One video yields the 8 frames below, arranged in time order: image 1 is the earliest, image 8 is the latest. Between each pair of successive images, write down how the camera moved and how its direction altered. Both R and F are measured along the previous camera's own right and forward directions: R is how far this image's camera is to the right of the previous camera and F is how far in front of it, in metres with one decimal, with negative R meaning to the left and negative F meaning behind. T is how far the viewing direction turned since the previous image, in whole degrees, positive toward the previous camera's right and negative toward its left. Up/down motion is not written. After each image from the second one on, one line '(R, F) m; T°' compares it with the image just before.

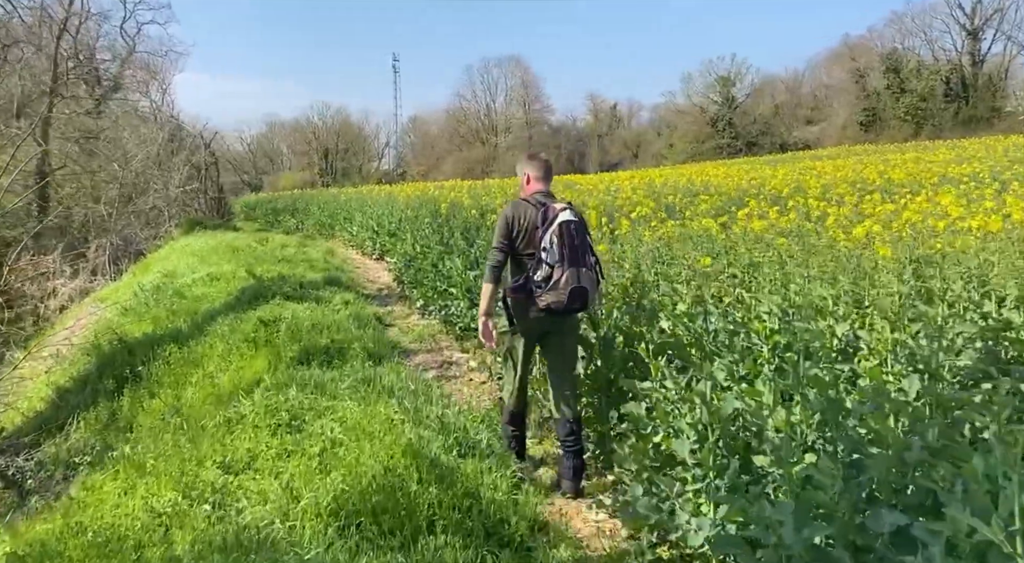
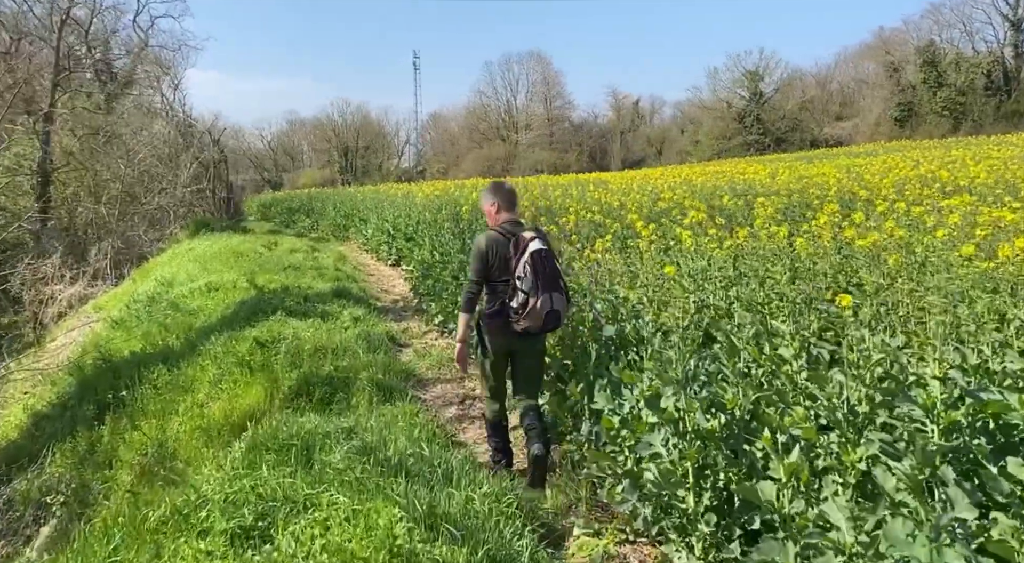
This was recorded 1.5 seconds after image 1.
(-0.1, +1.2) m; -1°
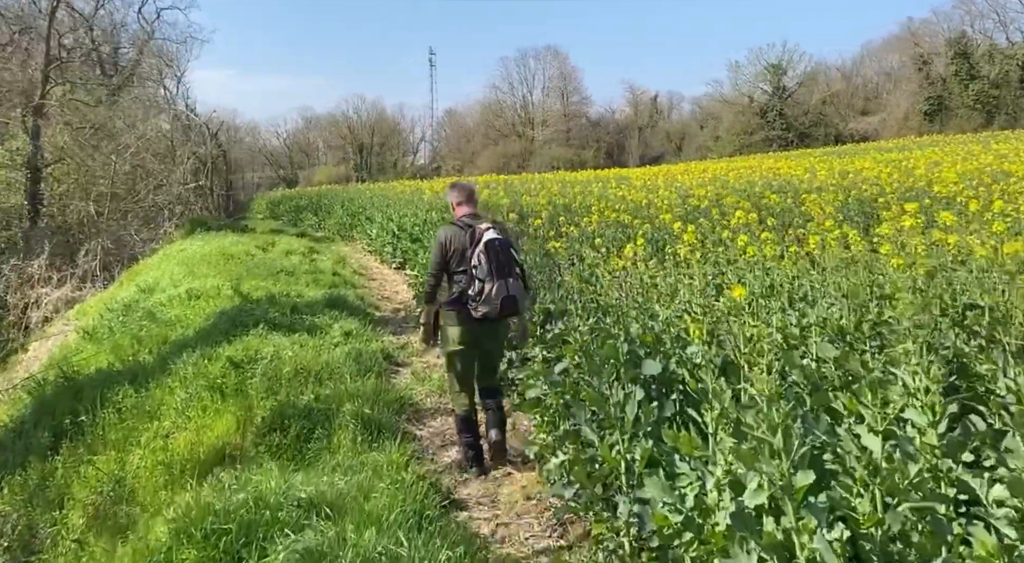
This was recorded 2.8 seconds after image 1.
(0.0, +1.1) m; -1°
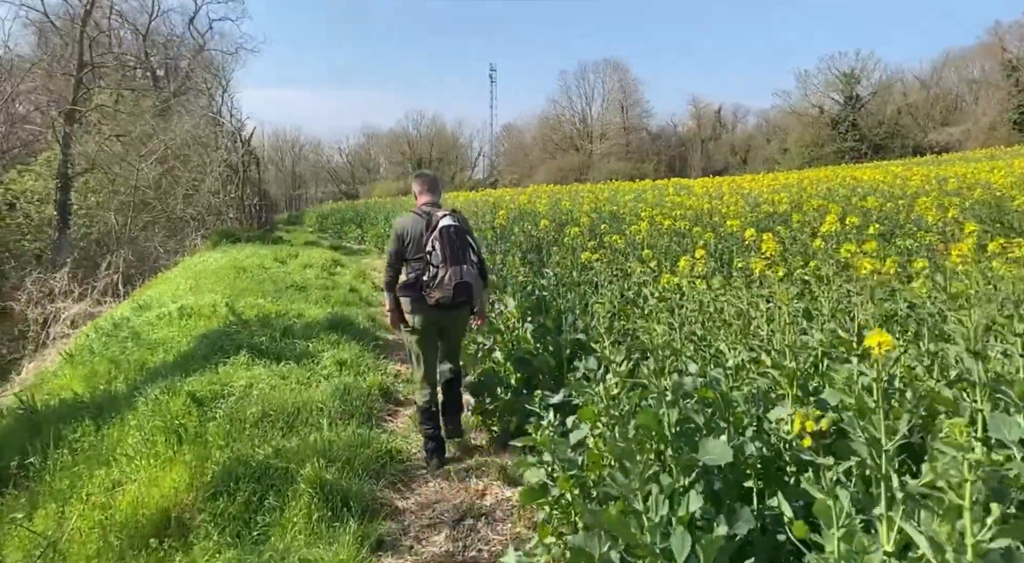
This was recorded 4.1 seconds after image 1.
(+0.2, +1.4) m; -4°
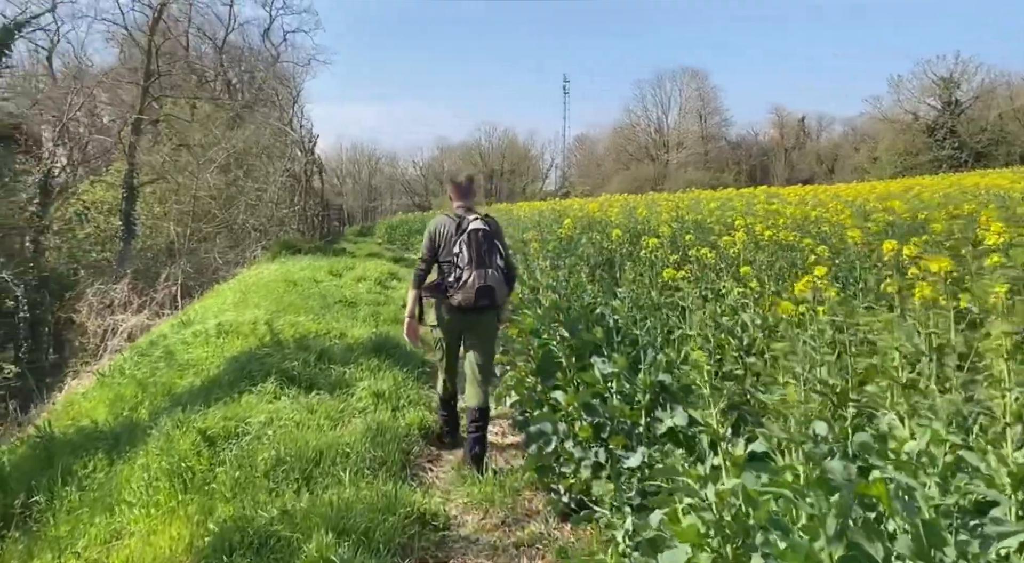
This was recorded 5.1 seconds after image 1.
(0.0, +1.0) m; -5°
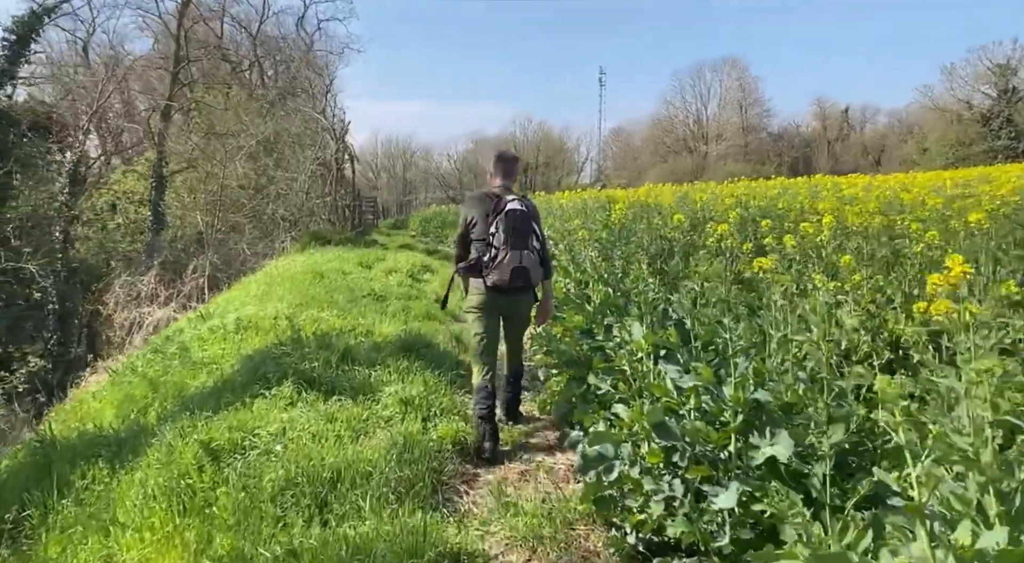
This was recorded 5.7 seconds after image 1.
(-0.1, +0.7) m; -2°
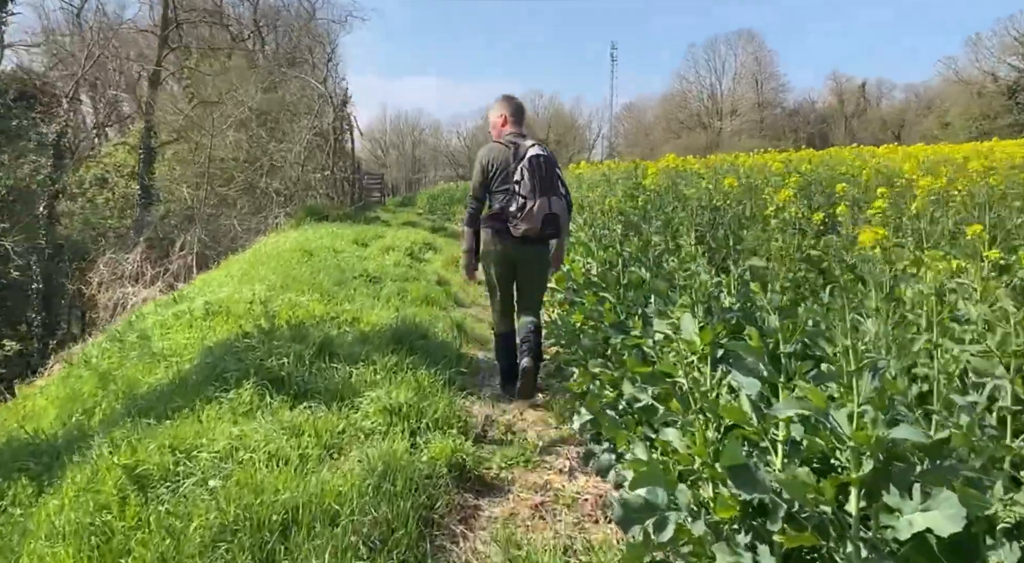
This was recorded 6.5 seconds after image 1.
(0.0, +1.0) m; -1°
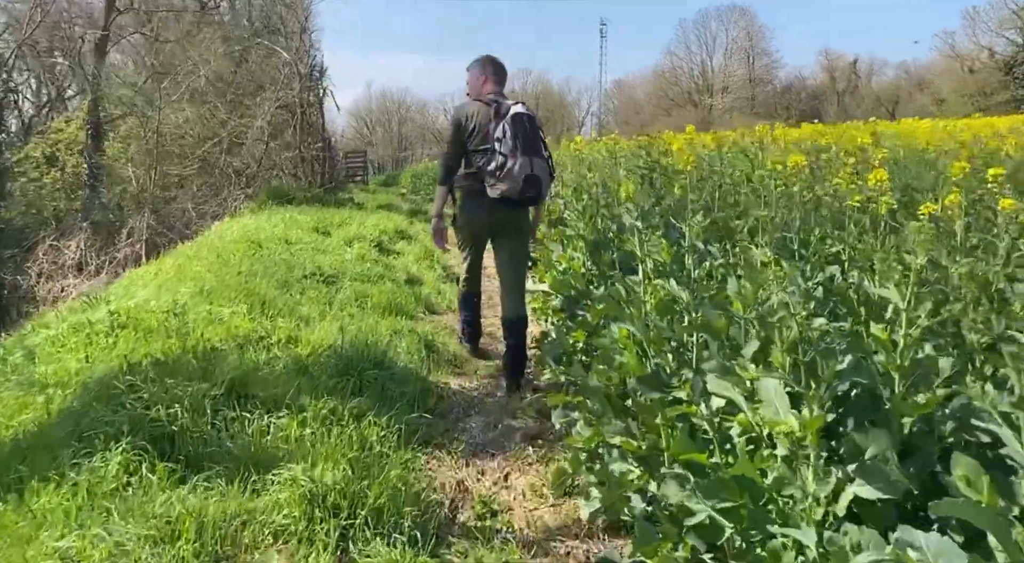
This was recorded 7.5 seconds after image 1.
(0.0, +1.2) m; +1°
